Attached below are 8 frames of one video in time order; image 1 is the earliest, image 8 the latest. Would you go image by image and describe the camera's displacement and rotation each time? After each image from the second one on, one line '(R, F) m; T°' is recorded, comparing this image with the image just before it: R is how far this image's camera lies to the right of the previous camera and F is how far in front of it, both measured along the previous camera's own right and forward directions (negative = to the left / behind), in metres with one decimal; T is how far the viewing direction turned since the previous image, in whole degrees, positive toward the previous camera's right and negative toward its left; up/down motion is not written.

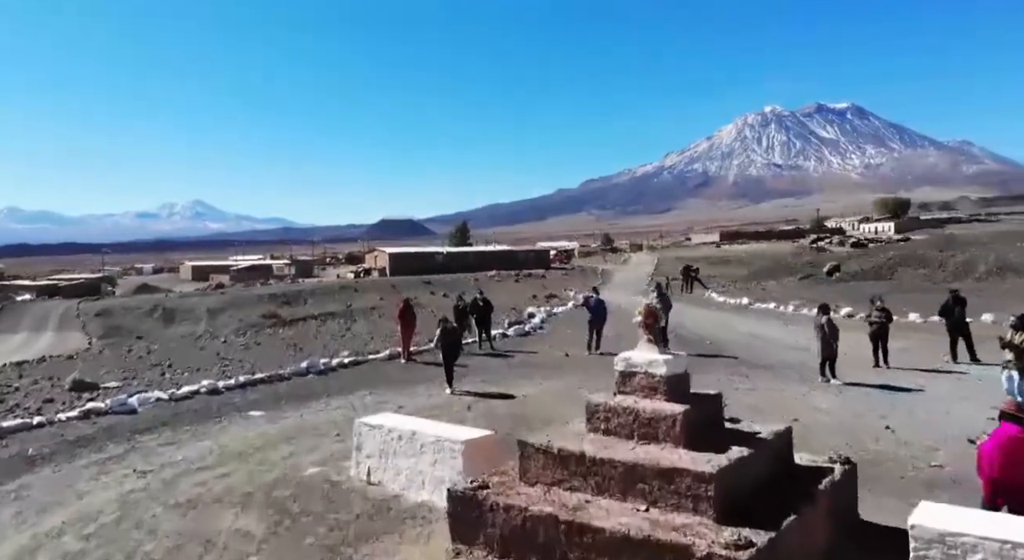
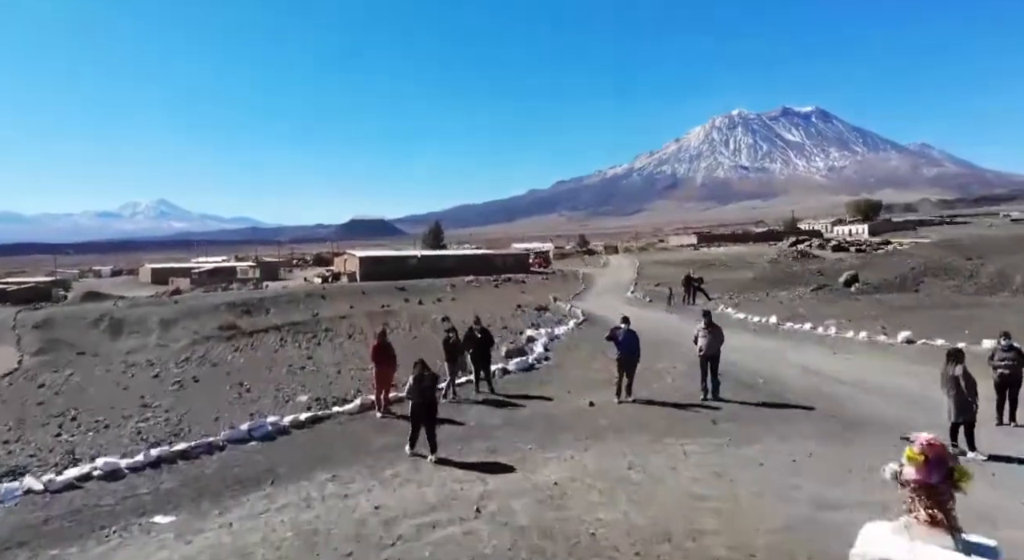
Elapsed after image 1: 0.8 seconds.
(-0.5, +2.7) m; +2°
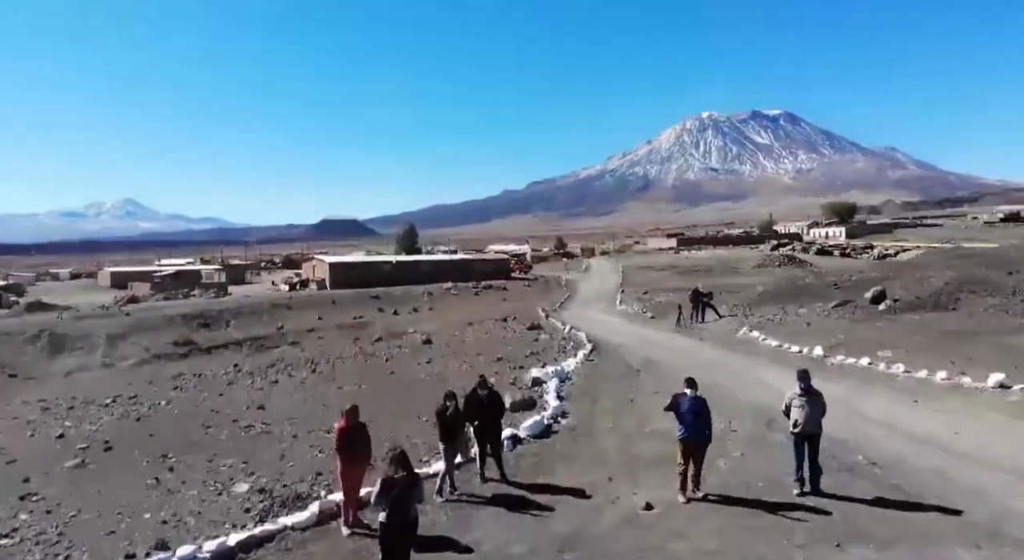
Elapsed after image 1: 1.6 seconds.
(-0.5, +2.7) m; +2°
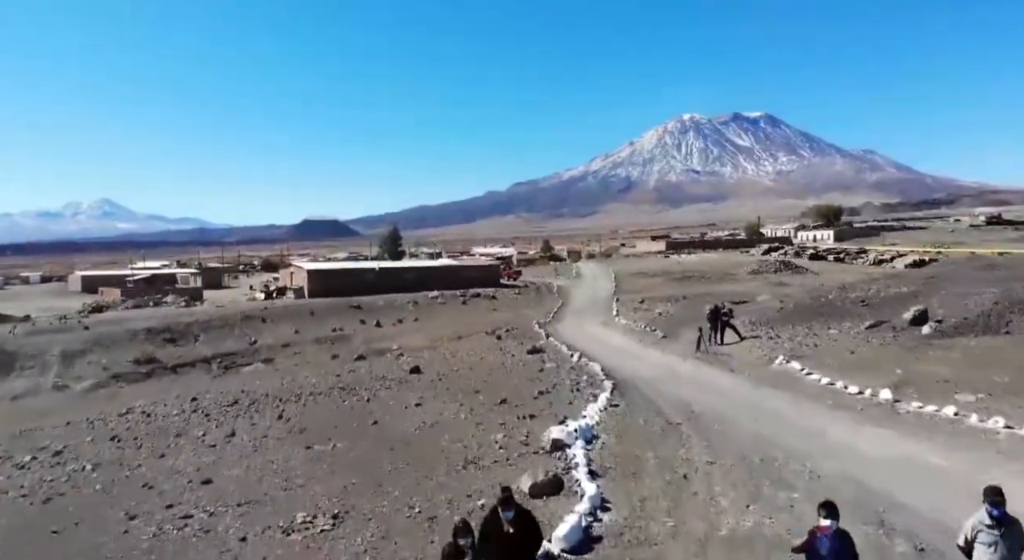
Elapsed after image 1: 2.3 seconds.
(-0.4, +2.4) m; +1°
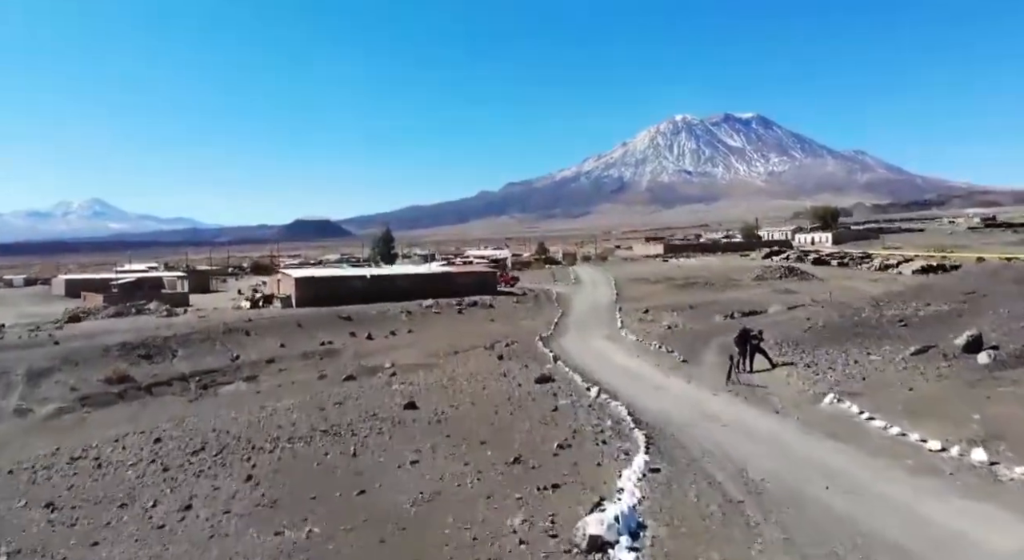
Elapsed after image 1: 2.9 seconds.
(-0.4, +2.1) m; +1°
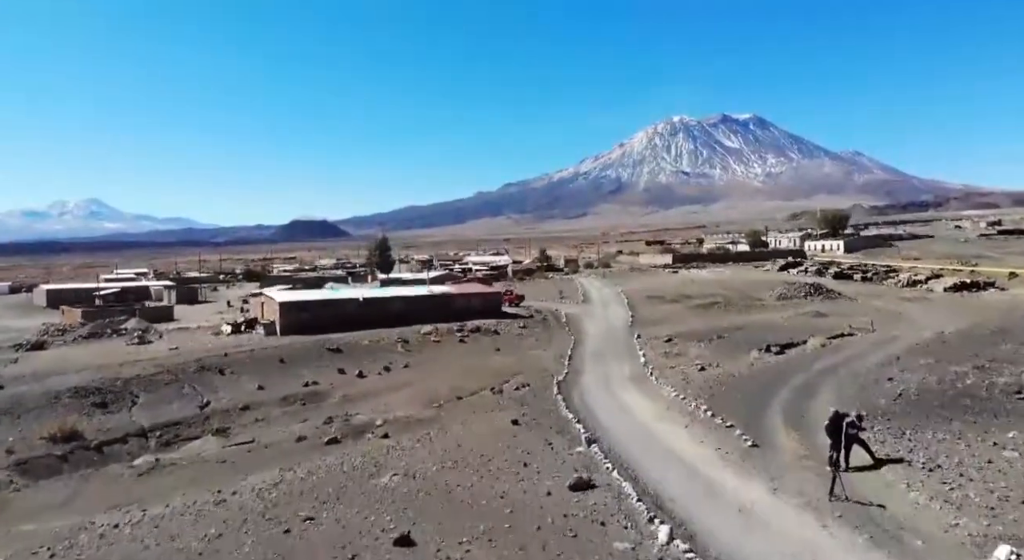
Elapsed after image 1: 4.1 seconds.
(-0.6, +4.2) m; 0°
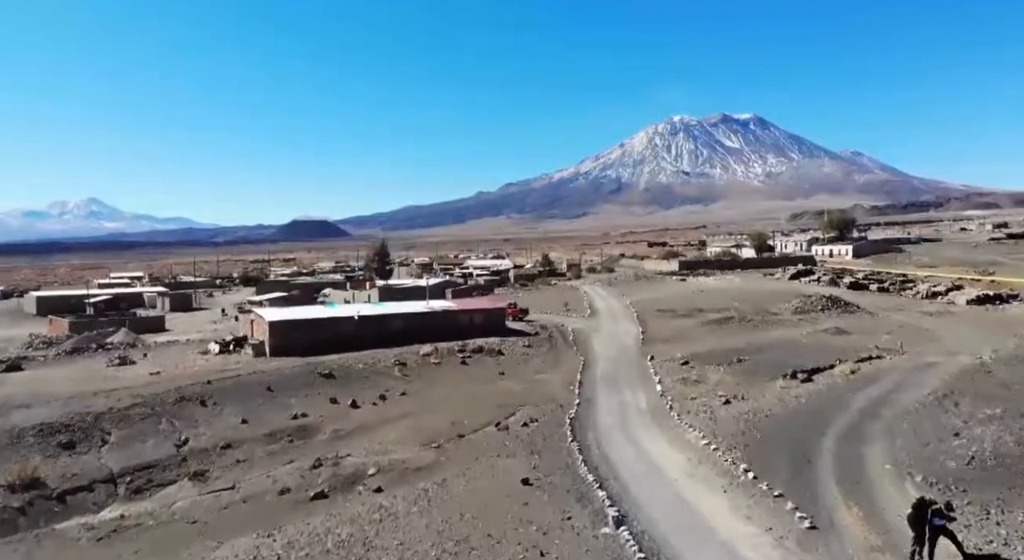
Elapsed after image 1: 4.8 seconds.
(-0.3, +2.5) m; 0°
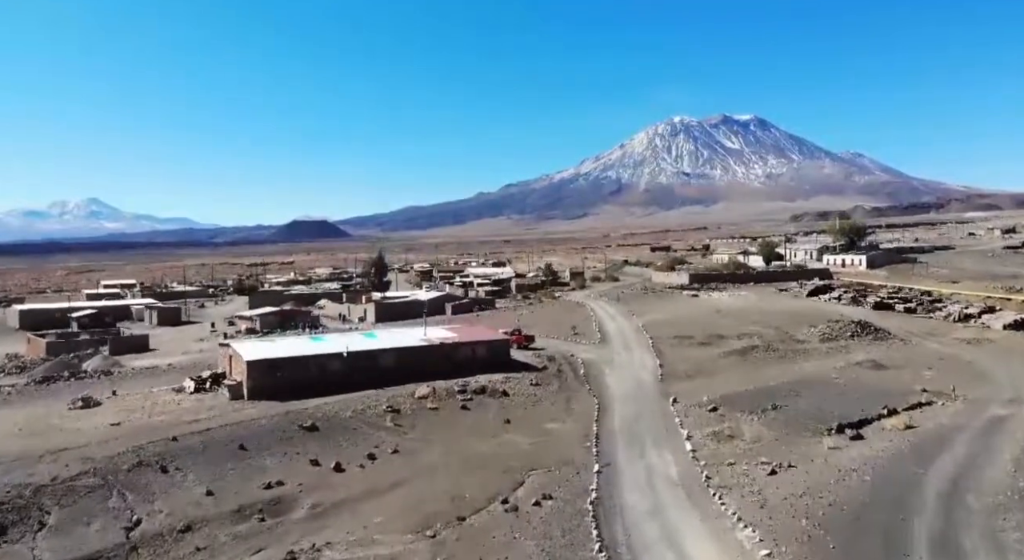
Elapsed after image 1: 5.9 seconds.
(-0.3, +3.9) m; 0°
